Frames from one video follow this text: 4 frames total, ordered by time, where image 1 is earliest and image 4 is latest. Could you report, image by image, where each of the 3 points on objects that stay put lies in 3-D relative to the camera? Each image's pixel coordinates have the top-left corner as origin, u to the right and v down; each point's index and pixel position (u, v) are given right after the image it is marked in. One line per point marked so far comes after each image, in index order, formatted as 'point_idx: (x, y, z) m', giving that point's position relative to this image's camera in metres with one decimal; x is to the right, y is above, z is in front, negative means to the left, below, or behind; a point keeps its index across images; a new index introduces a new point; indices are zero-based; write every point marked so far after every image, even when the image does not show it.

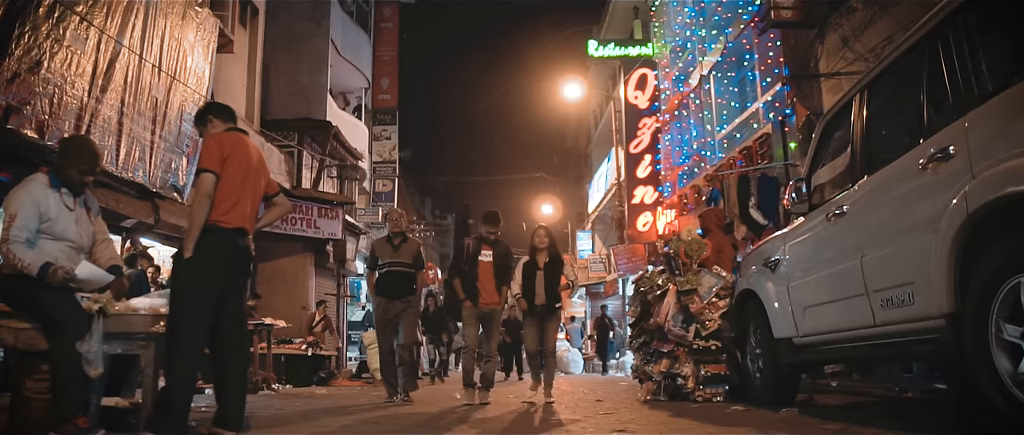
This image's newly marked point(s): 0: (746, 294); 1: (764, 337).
0: (+2.1, -0.7, +6.6) m
1: (+2.1, -1.0, +6.1) m
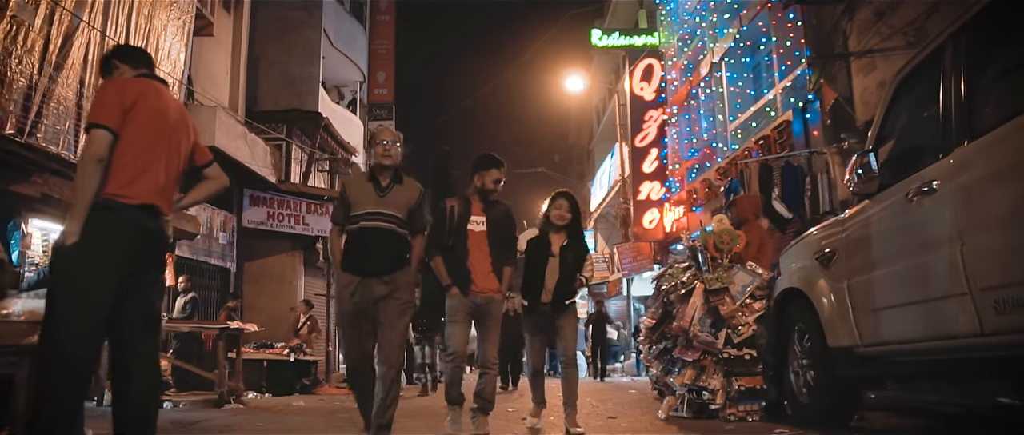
0: (+2.1, -0.6, +5.6) m
1: (+2.1, -0.9, +5.1) m
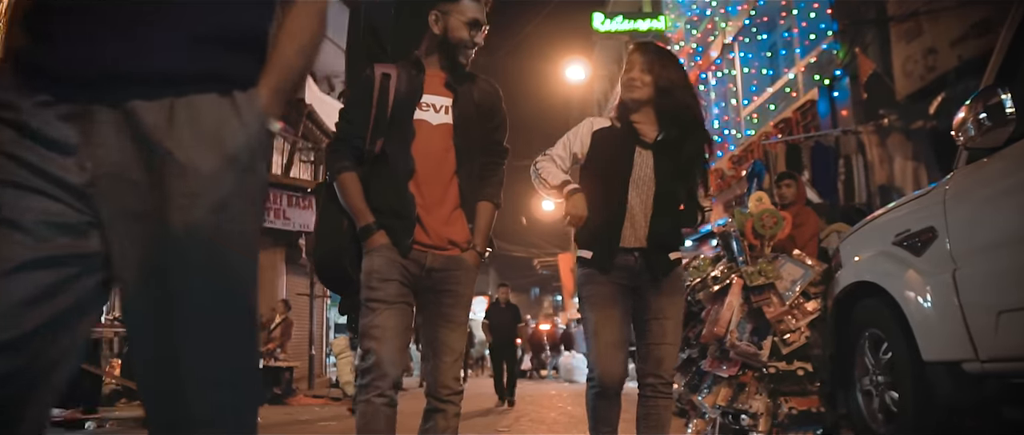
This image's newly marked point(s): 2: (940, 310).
0: (+2.0, -0.4, +4.3) m
1: (+2.0, -0.7, +3.8) m
2: (+2.0, -0.4, +3.5) m
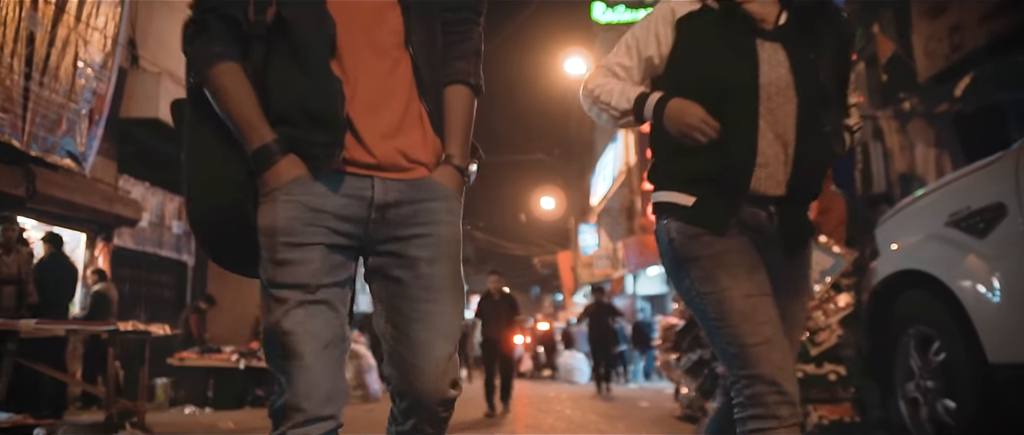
0: (+1.9, -0.3, +3.7) m
1: (+2.0, -0.6, +3.2) m
2: (+2.0, -0.3, +2.9) m
